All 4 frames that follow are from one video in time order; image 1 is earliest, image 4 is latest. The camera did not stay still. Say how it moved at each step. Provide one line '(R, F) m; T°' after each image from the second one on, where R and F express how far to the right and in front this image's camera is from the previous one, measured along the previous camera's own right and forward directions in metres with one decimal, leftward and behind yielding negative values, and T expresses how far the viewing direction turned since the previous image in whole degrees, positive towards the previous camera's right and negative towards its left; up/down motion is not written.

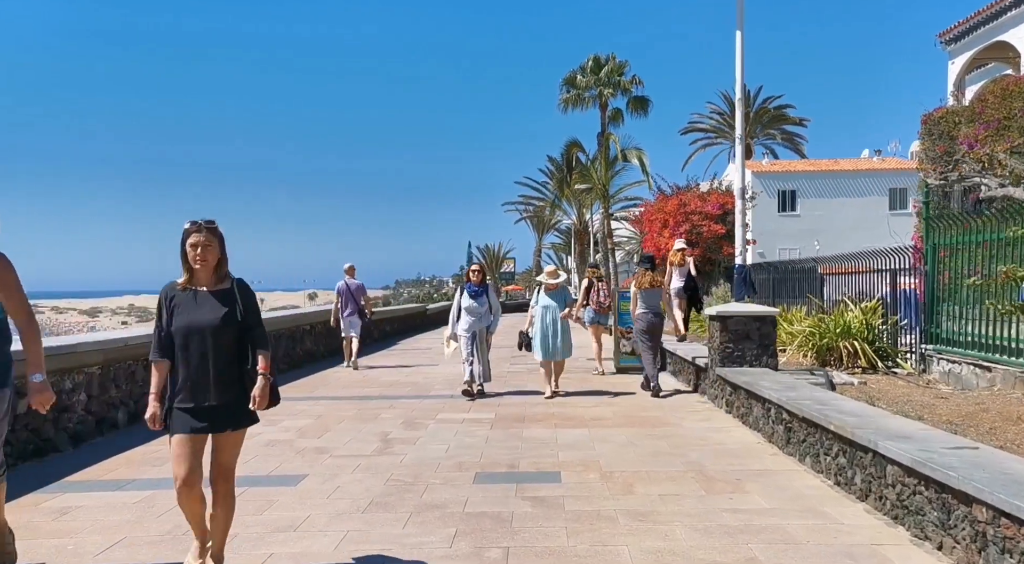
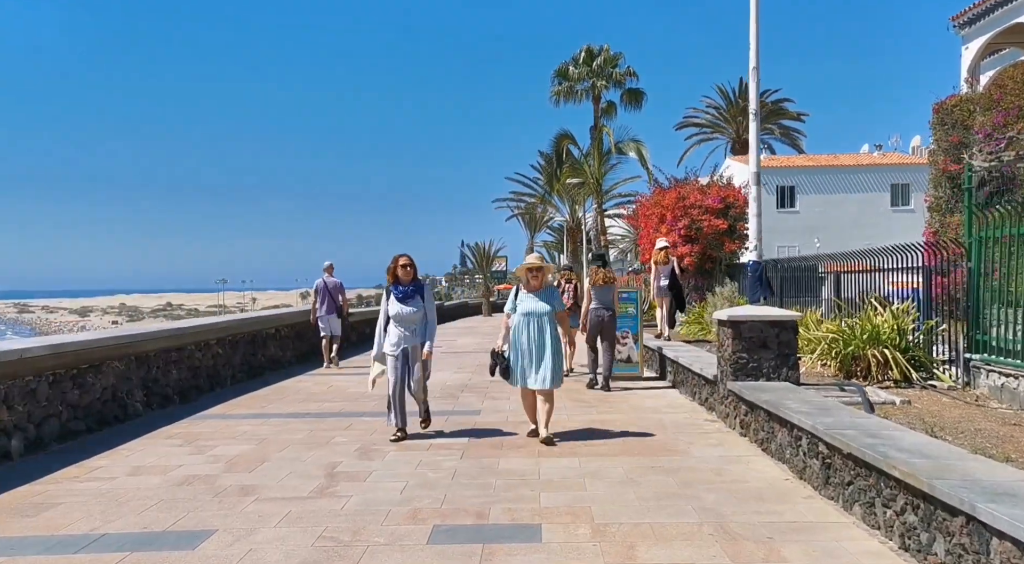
(+0.2, +1.4) m; 0°
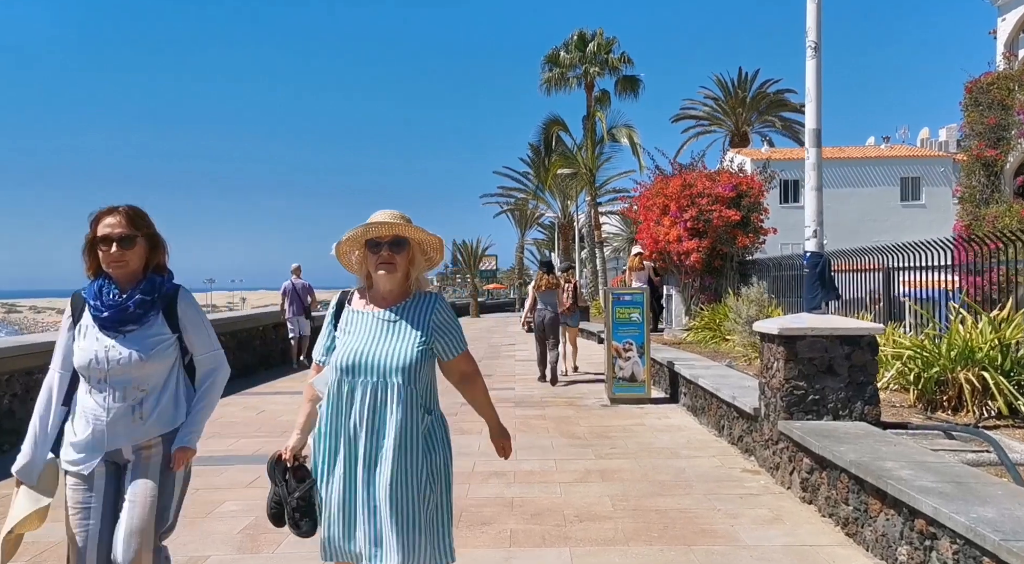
(+0.2, +2.4) m; +1°
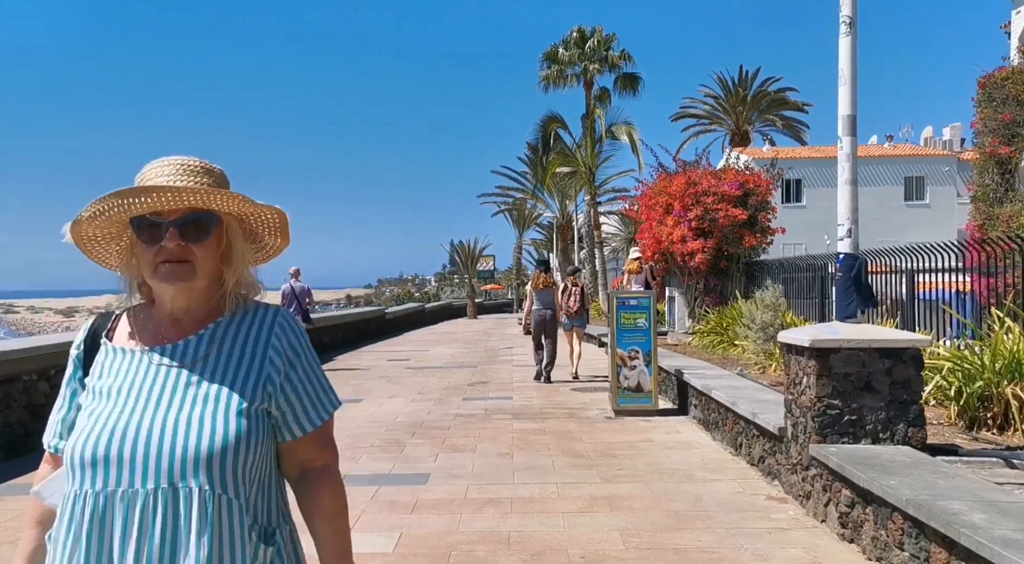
(0.0, +0.7) m; 0°
